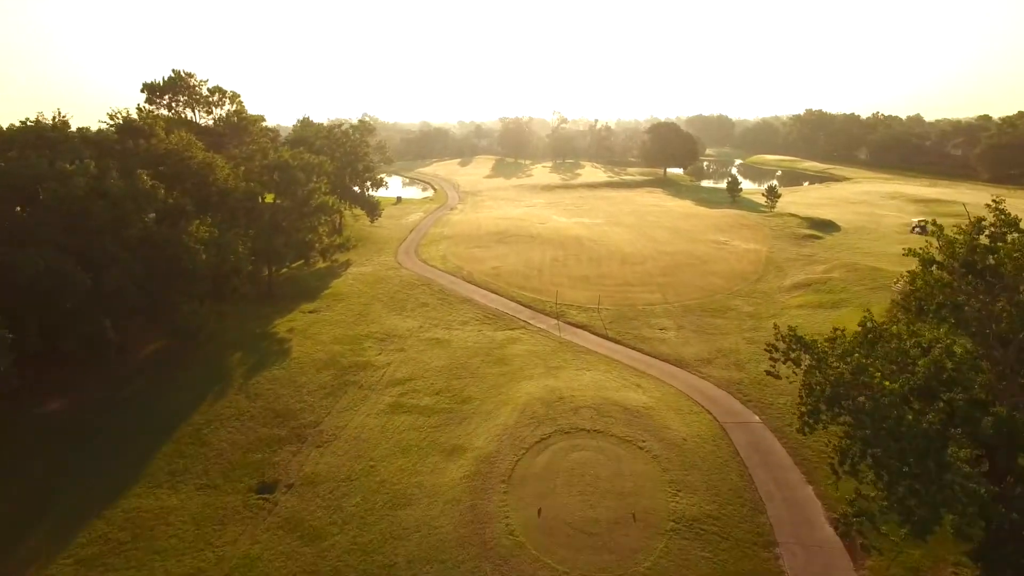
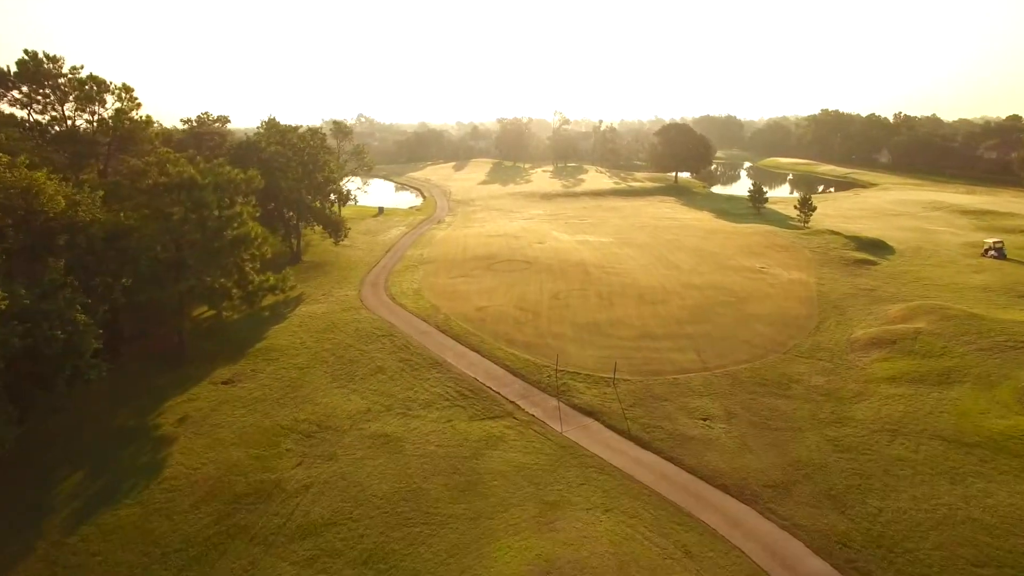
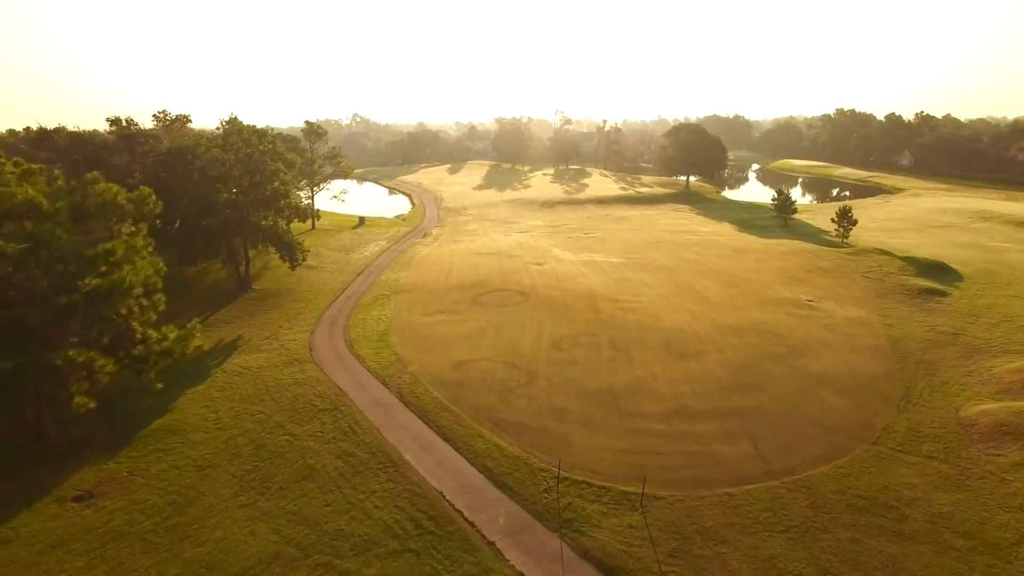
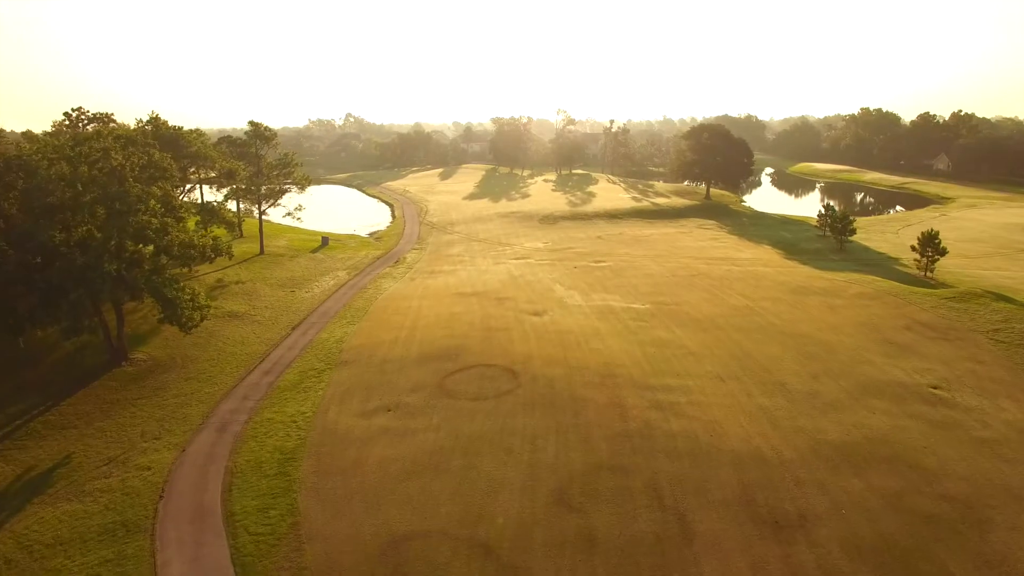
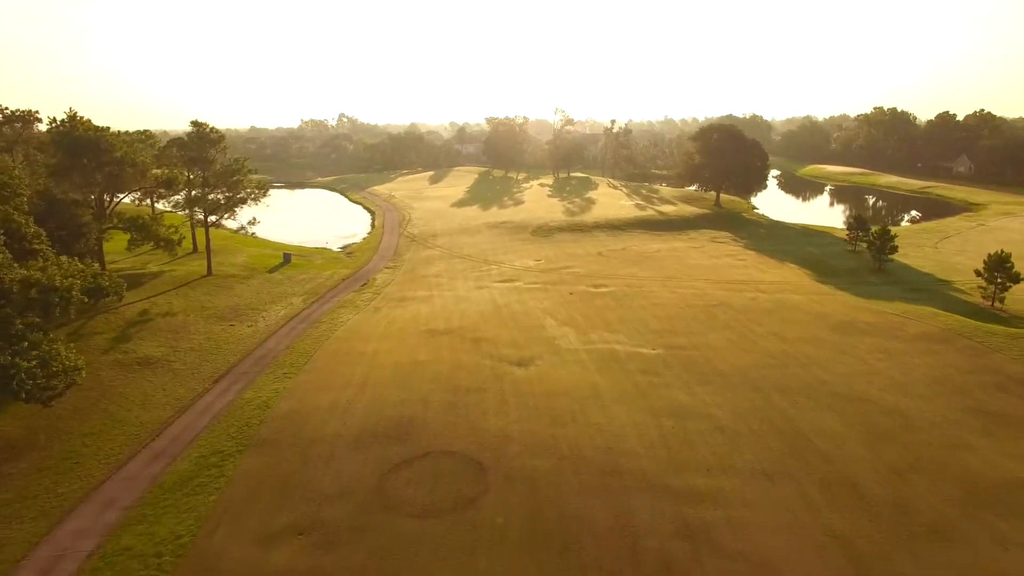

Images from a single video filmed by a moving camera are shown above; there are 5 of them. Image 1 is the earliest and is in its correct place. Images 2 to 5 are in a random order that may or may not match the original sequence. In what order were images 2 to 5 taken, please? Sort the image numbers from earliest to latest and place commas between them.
2, 3, 4, 5
